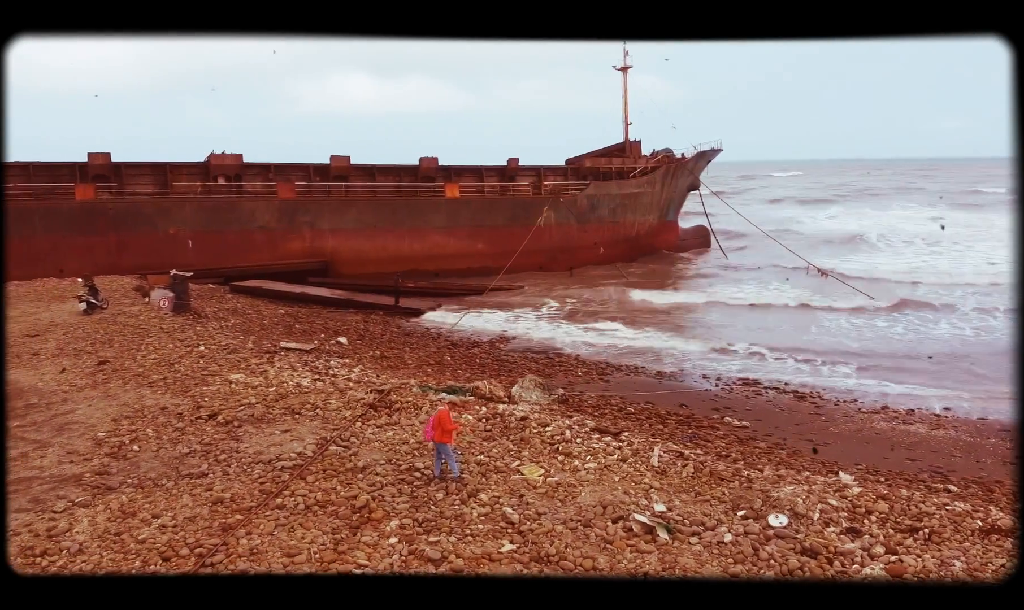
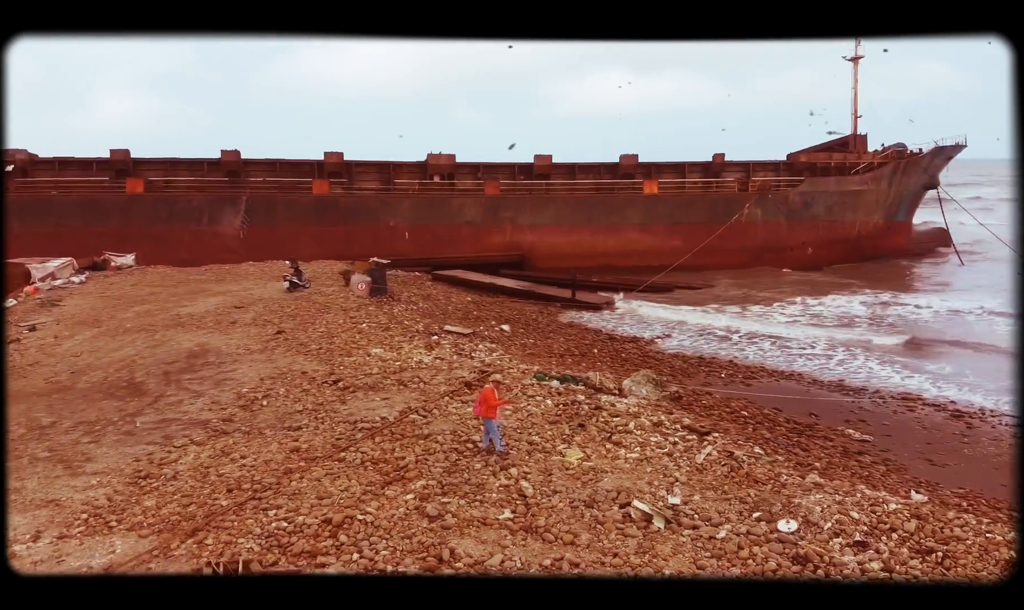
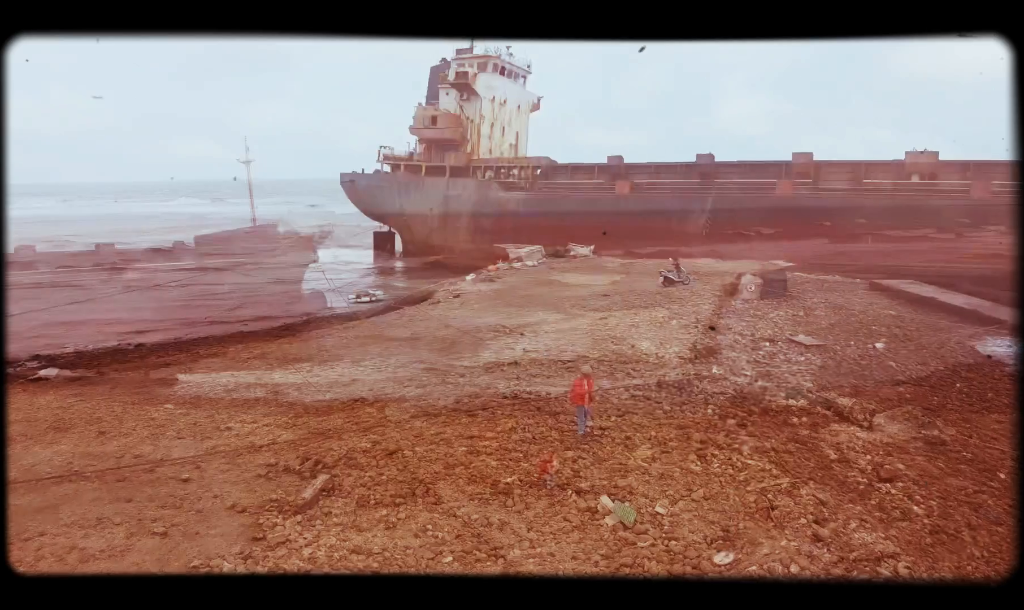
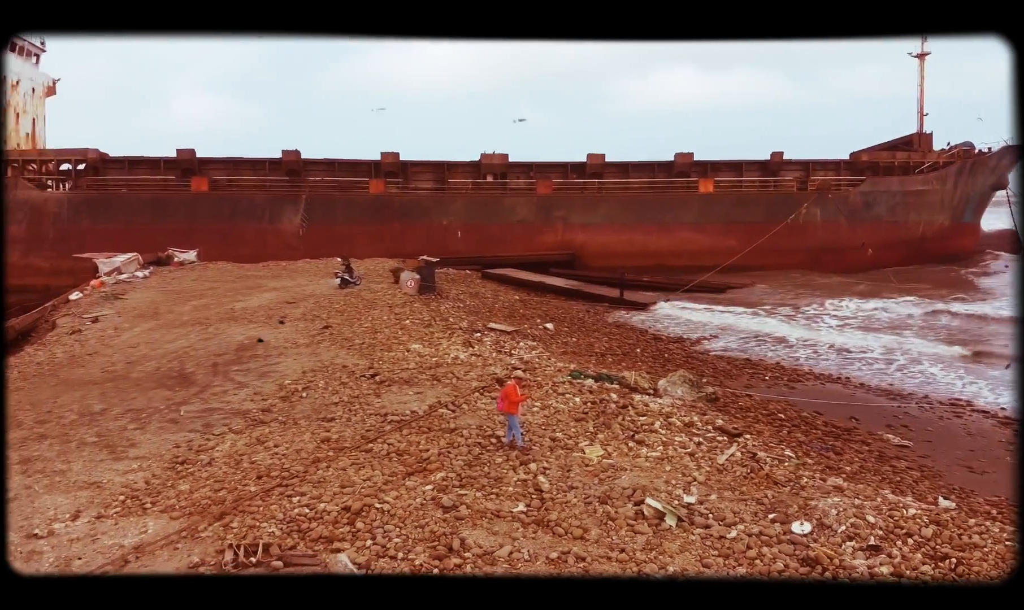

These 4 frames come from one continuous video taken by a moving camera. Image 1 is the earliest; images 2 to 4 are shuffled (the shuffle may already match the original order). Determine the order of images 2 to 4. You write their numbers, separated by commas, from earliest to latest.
2, 4, 3
